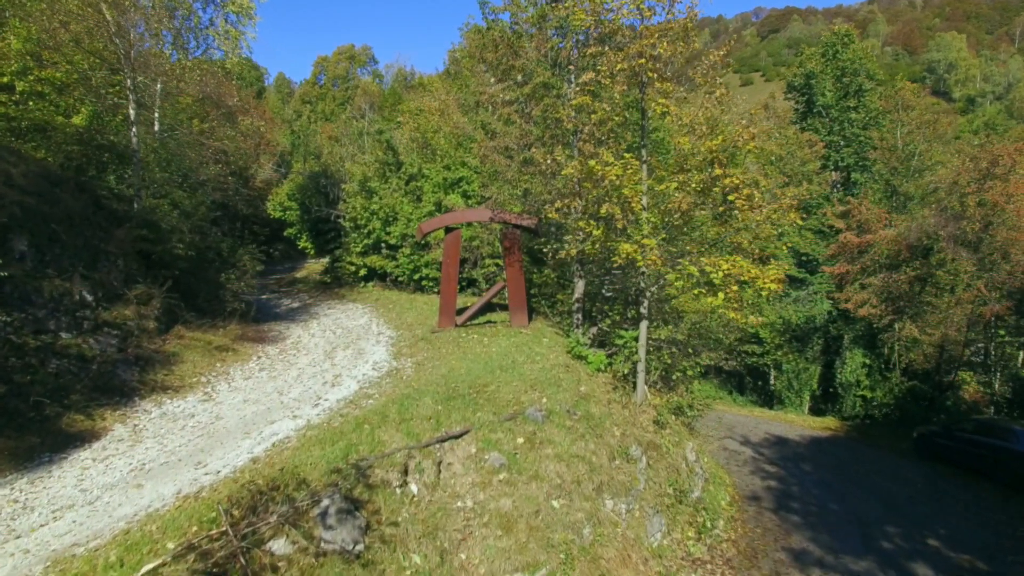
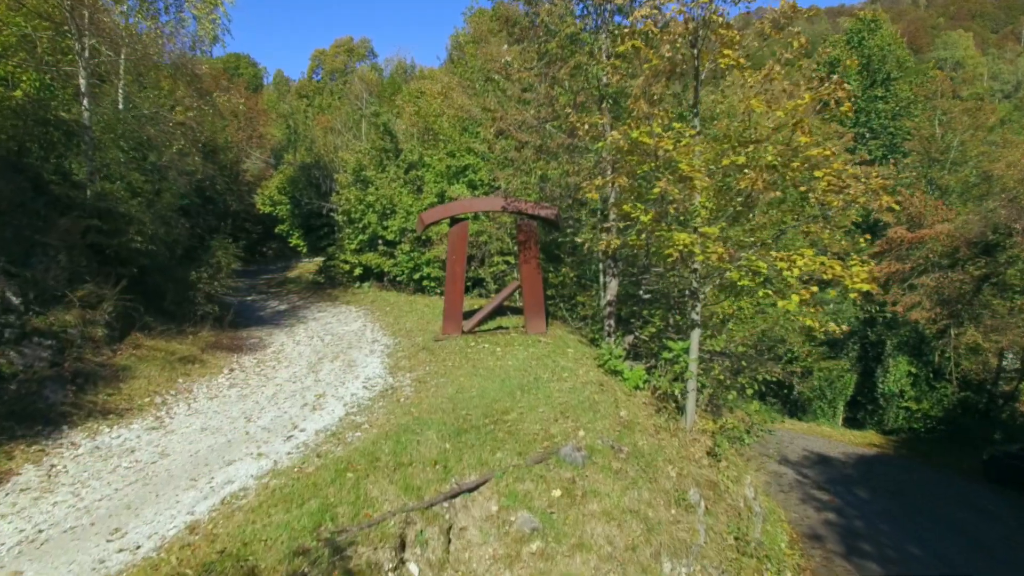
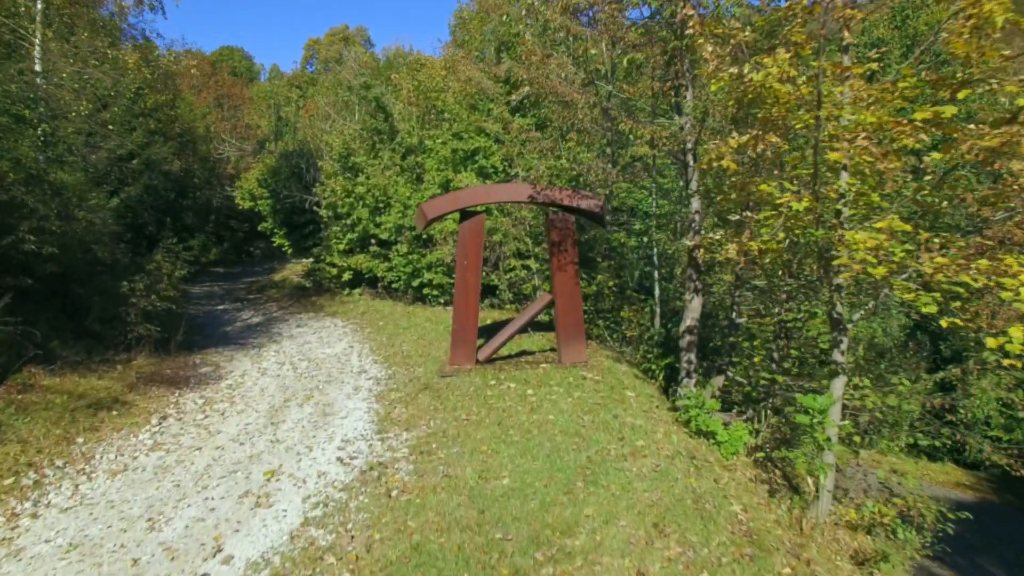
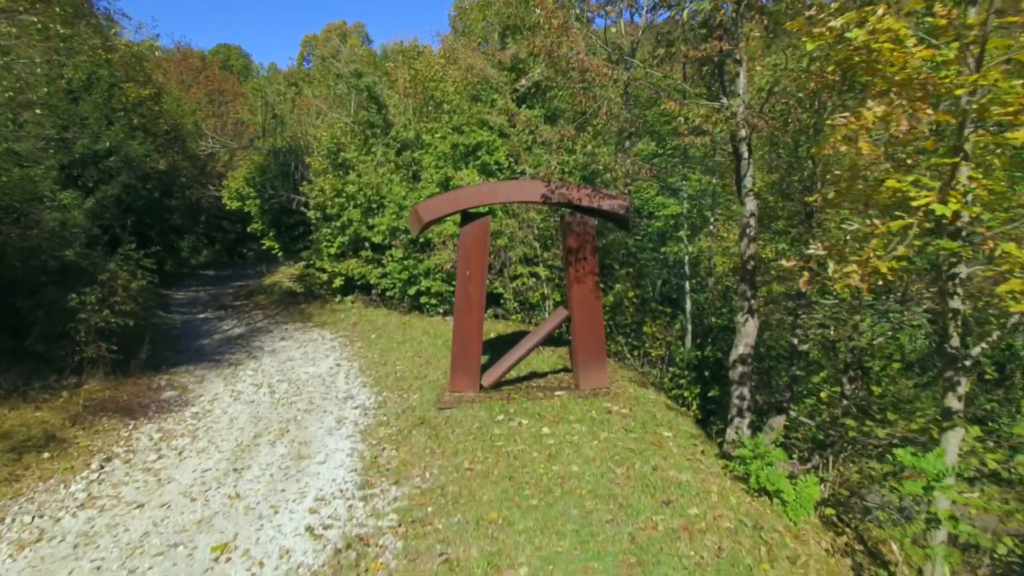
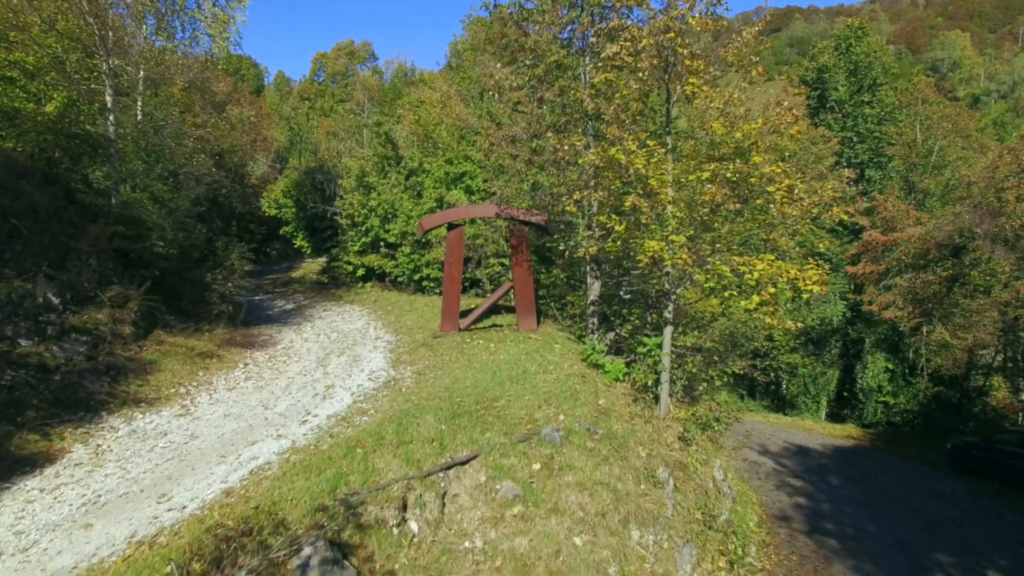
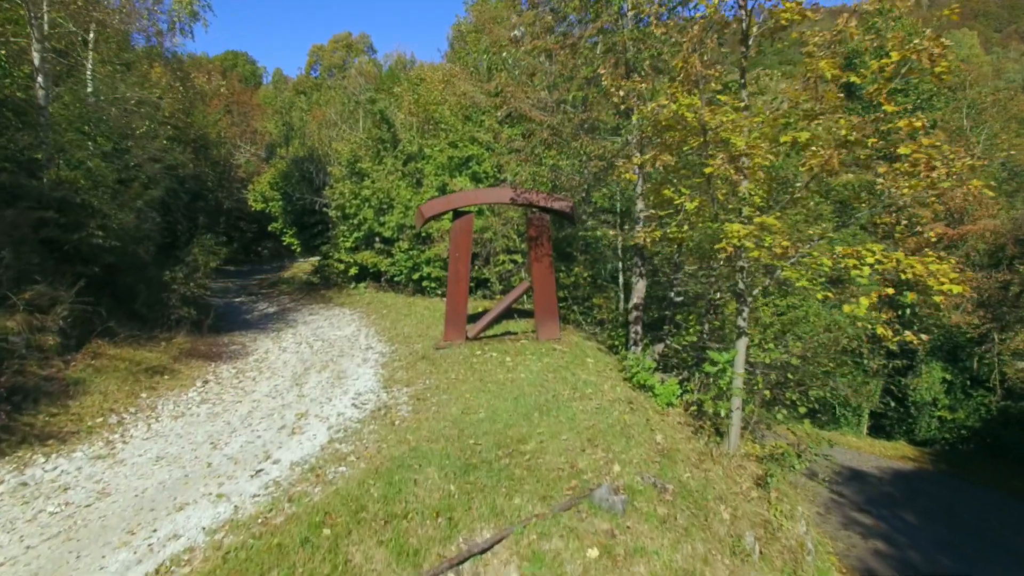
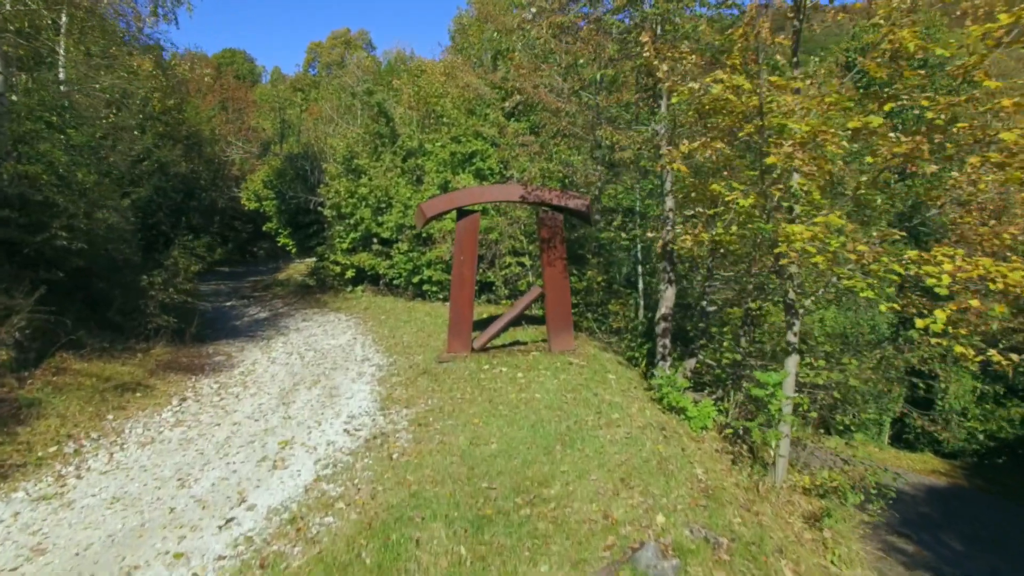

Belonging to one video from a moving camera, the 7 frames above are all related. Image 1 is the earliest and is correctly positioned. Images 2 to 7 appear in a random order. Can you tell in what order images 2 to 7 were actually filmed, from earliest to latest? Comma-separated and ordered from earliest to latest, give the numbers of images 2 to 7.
5, 2, 6, 7, 3, 4
